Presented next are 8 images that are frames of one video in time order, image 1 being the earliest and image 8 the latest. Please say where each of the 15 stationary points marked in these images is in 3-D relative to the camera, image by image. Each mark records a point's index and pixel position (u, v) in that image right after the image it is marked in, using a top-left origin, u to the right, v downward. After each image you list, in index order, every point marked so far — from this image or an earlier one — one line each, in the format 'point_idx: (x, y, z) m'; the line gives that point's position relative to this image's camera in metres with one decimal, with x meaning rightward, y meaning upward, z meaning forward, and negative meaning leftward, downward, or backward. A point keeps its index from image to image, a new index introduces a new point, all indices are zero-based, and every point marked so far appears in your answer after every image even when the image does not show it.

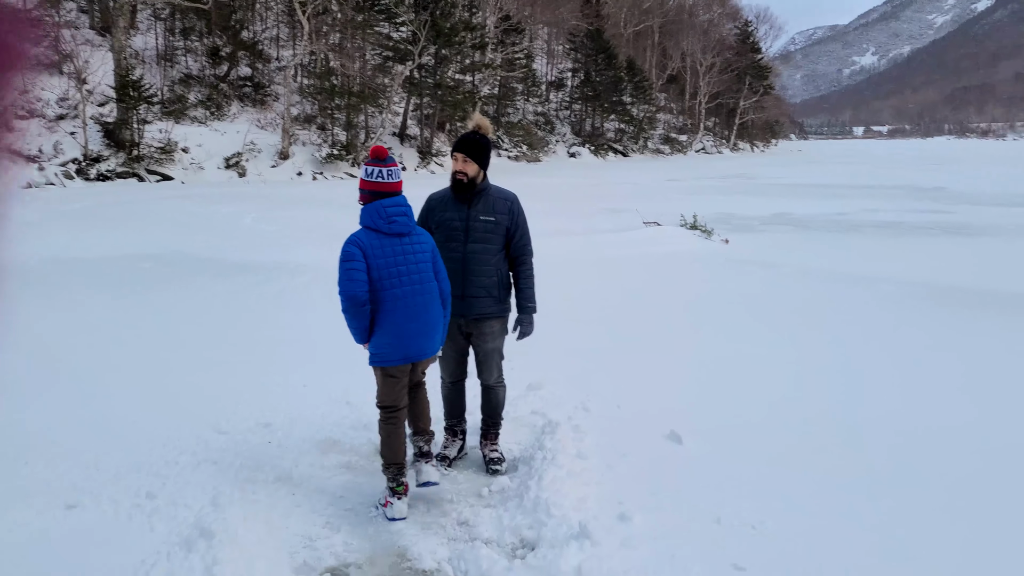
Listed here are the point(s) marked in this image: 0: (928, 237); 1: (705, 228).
0: (+8.2, +1.0, +13.2) m
1: (+4.0, +1.3, +13.7) m
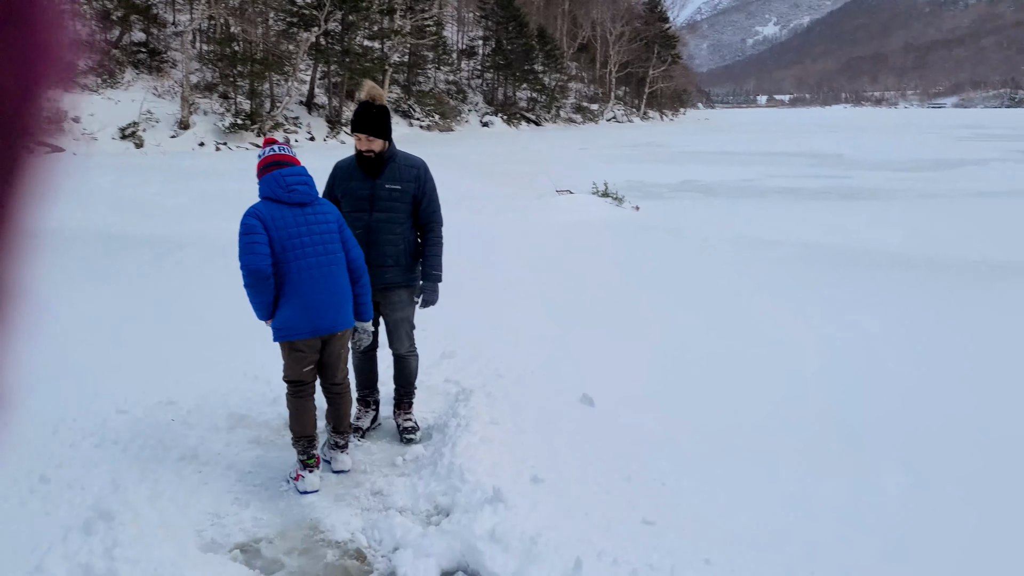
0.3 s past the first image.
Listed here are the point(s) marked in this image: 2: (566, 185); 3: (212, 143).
0: (+6.4, +1.8, +13.7) m
1: (+2.1, +2.0, +13.9) m
2: (+1.1, +2.3, +14.7) m
3: (-7.2, +3.5, +15.9) m
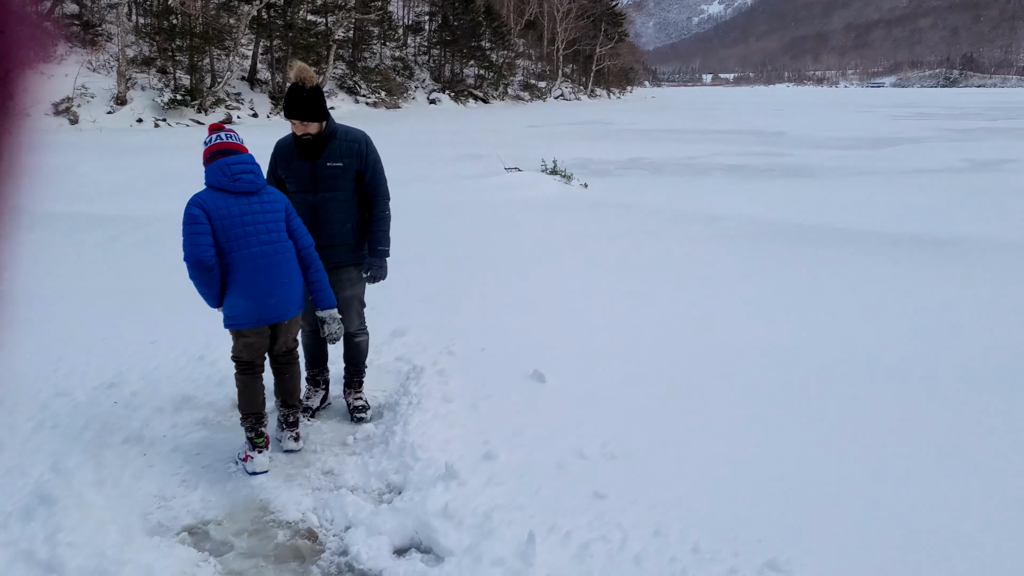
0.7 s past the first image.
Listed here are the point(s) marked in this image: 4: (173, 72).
0: (+5.3, +2.3, +14.0) m
1: (+1.0, +2.5, +14.0) m
2: (0.0, +2.8, +14.7) m
3: (-8.4, +4.0, +15.5) m
4: (-9.9, +6.5, +20.2) m
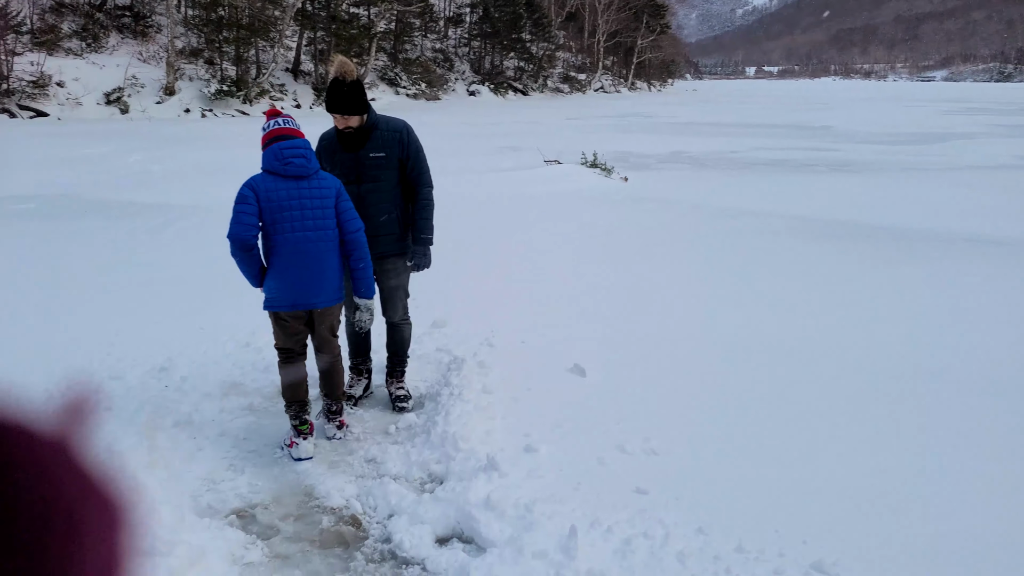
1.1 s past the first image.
0: (+6.2, +2.4, +13.9) m
1: (+1.9, +2.6, +14.0) m
2: (+0.9, +3.0, +14.8) m
3: (-7.4, +4.2, +15.7) m
4: (-8.8, +6.9, +20.4) m
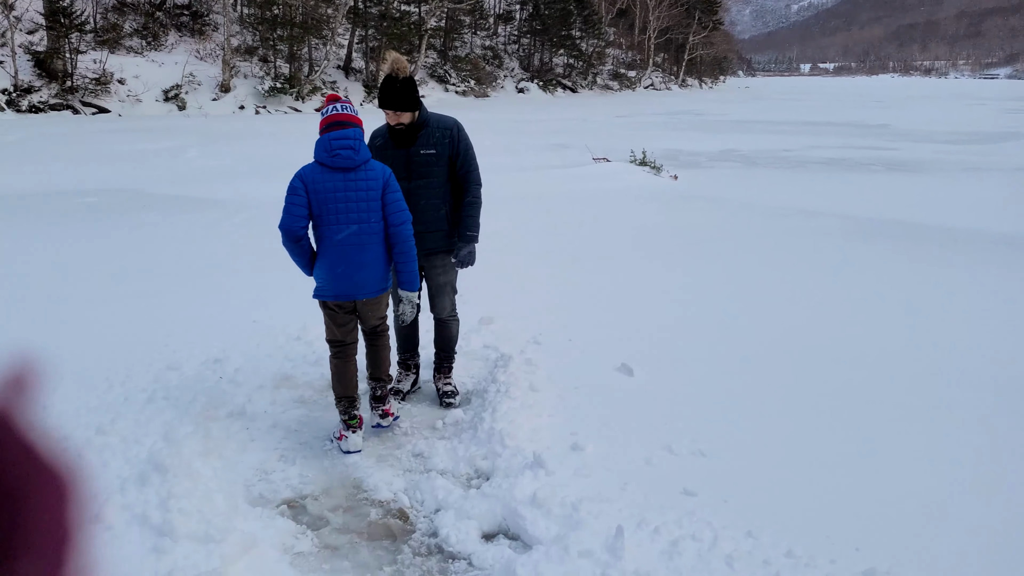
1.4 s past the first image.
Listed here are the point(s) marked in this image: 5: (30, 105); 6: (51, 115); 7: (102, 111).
0: (+7.2, +2.3, +13.6) m
1: (+3.0, +2.6, +13.8) m
2: (+2.0, +3.0, +14.7) m
3: (-6.3, +4.4, +16.0) m
4: (-7.4, +7.1, +20.7) m
5: (-10.0, +3.8, +13.7) m
6: (-9.7, +3.6, +14.0) m
7: (-8.9, +3.8, +14.3) m
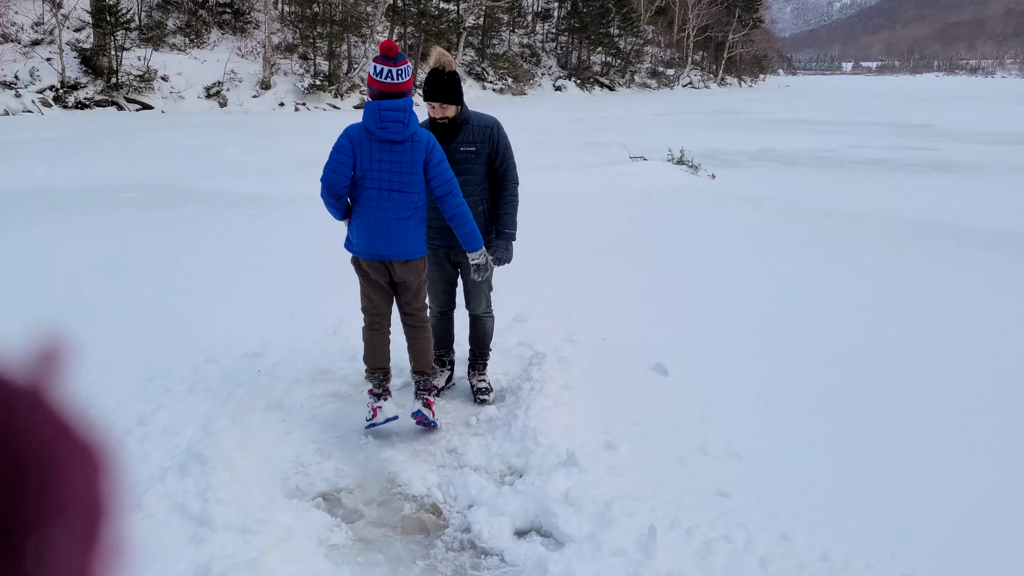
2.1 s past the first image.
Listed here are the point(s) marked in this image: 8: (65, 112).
0: (+8.0, +2.3, +13.3) m
1: (+3.7, +2.6, +13.8) m
2: (+2.8, +3.1, +14.6) m
3: (-5.5, +4.5, +16.1) m
4: (-6.4, +7.3, +20.9) m
5: (-9.2, +4.0, +14.0) m
6: (-8.9, +3.8, +14.3) m
7: (-8.1, +4.0, +14.6) m
8: (-9.0, +3.5, +13.4) m
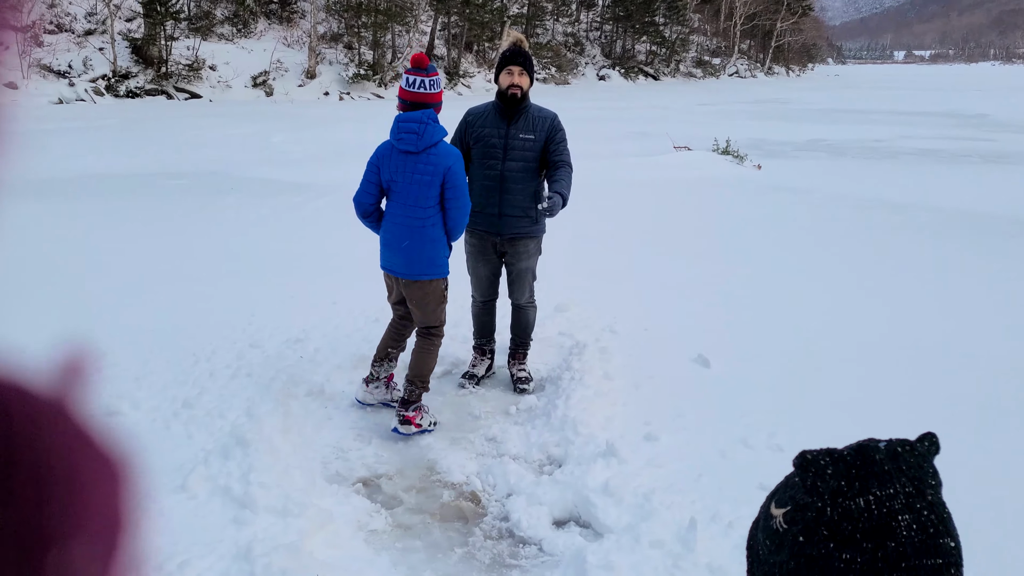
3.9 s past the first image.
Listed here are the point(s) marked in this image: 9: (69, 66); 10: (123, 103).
0: (+8.8, +2.4, +13.0) m
1: (+4.6, +2.8, +13.6) m
2: (+3.7, +3.2, +14.5) m
3: (-4.5, +4.8, +16.3) m
4: (-5.2, +7.6, +21.1) m
5: (-8.3, +4.3, +14.3) m
6: (-8.0, +4.1, +14.6) m
7: (-7.1, +4.3, +14.8) m
8: (-8.1, +3.9, +13.6) m
9: (-9.8, +4.9, +14.7) m
10: (-8.0, +3.8, +13.6) m
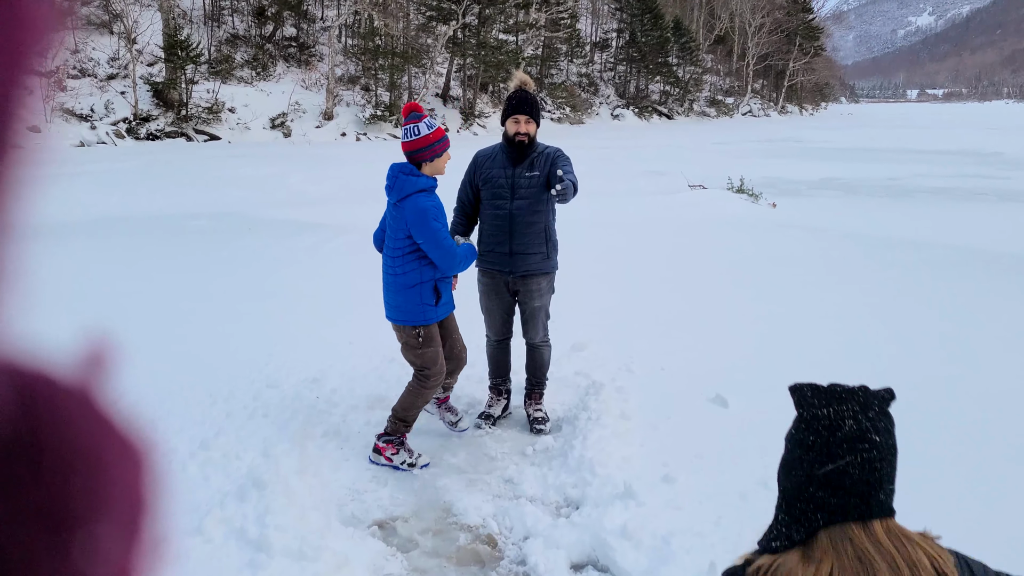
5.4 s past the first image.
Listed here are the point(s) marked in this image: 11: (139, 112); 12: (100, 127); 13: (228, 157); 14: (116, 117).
0: (+9.1, +1.7, +13.0) m
1: (+4.9, +2.0, +13.6) m
2: (+4.0, +2.4, +14.5) m
3: (-4.1, +3.9, +16.5) m
4: (-4.8, +6.5, +21.4) m
5: (-8.0, +3.4, +14.5) m
6: (-7.7, +3.2, +14.8) m
7: (-6.8, +3.4, +15.0) m
8: (-7.8, +3.0, +13.9) m
9: (-9.5, +4.0, +14.9) m
10: (-7.7, +2.9, +13.8) m
11: (-8.9, +4.2, +15.8) m
12: (-8.7, +3.4, +14.0) m
13: (-5.6, +2.5, +13.3) m
14: (-9.0, +3.9, +15.0) m
